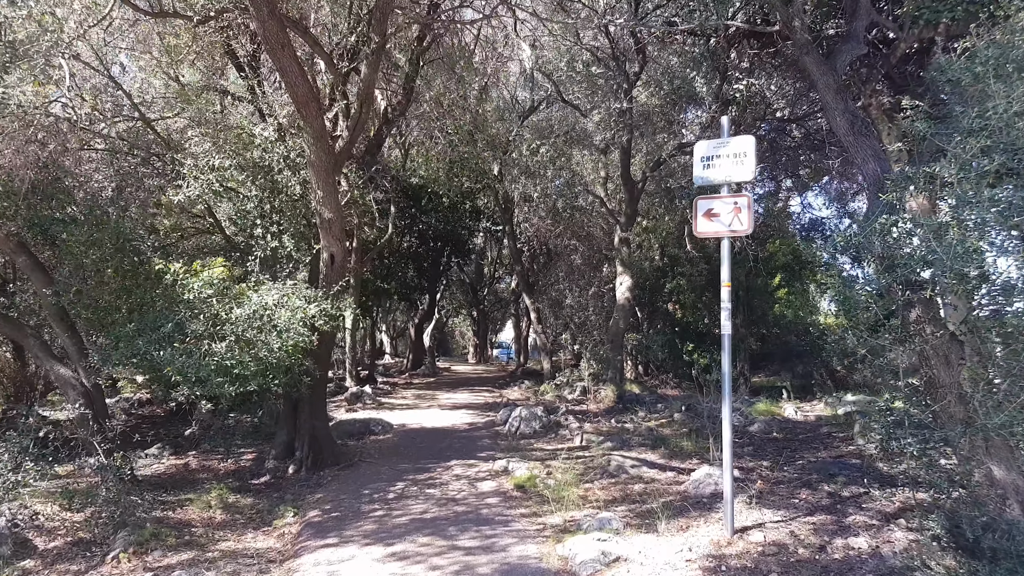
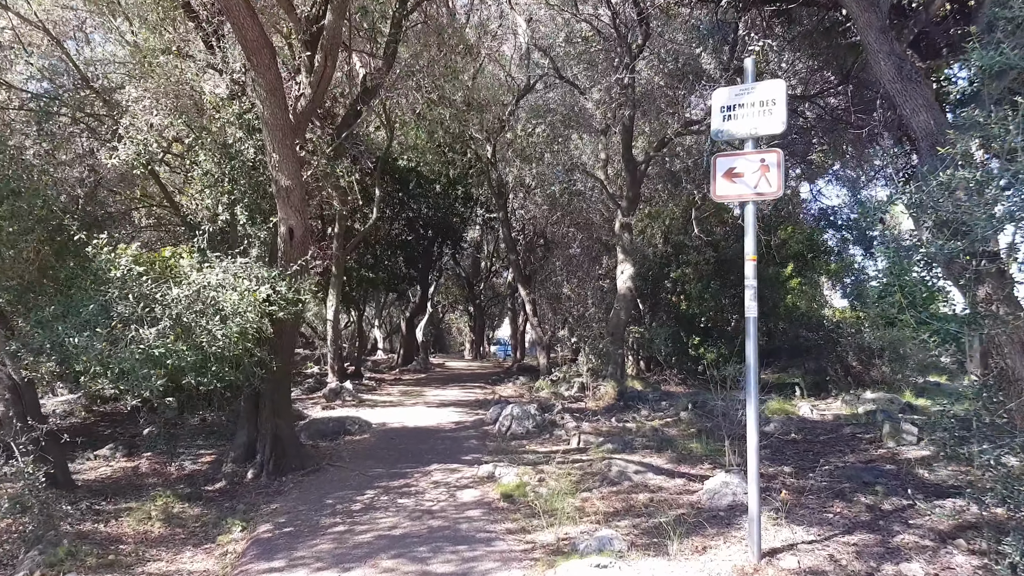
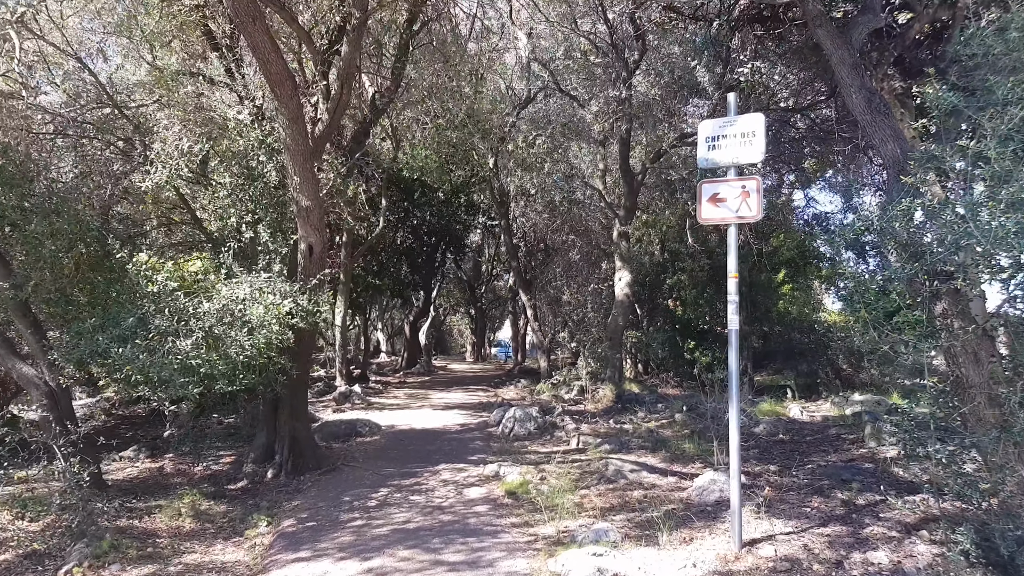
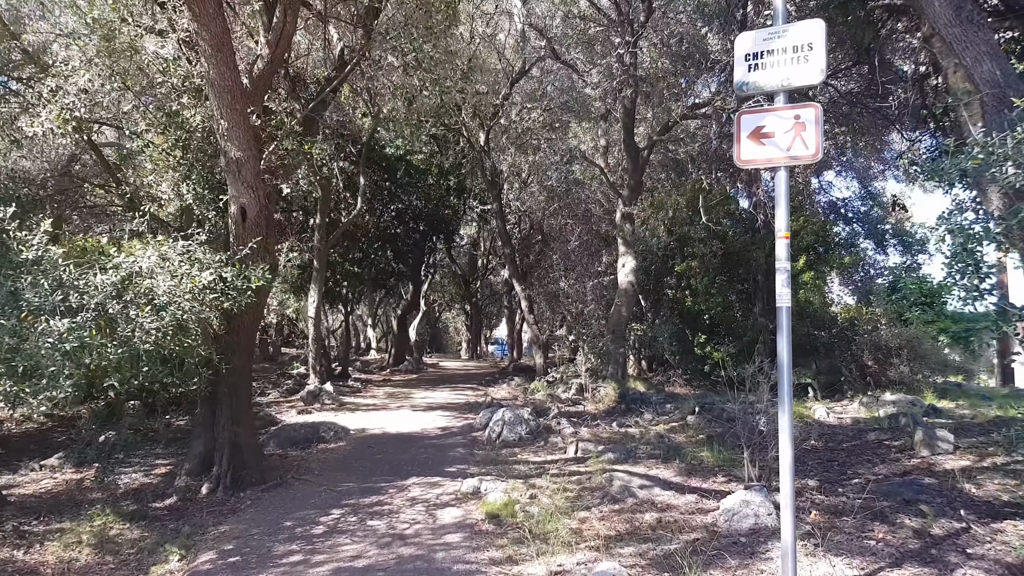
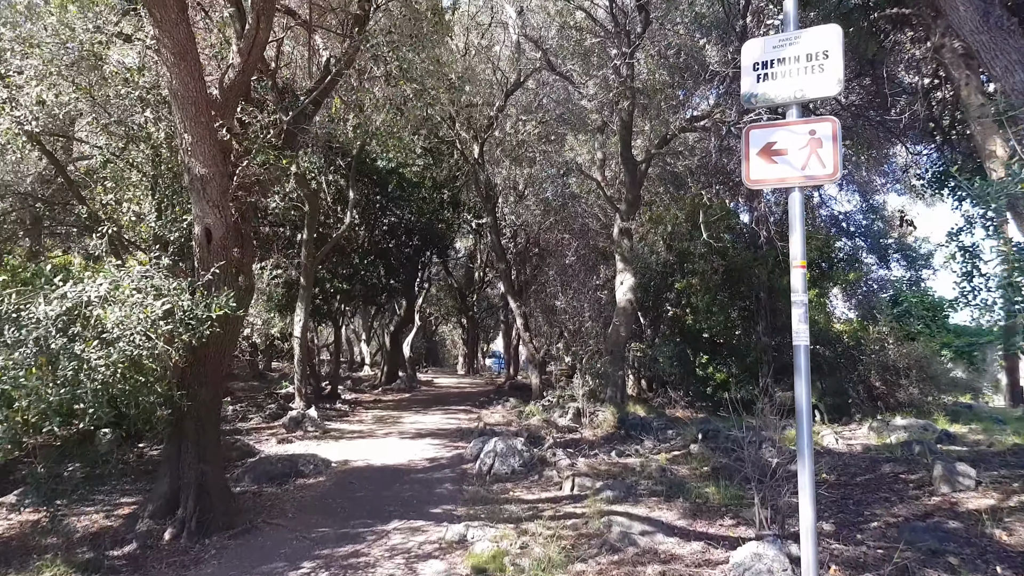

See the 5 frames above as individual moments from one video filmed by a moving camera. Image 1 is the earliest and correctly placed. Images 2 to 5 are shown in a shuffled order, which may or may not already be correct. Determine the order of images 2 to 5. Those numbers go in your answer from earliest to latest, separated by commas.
3, 2, 4, 5
